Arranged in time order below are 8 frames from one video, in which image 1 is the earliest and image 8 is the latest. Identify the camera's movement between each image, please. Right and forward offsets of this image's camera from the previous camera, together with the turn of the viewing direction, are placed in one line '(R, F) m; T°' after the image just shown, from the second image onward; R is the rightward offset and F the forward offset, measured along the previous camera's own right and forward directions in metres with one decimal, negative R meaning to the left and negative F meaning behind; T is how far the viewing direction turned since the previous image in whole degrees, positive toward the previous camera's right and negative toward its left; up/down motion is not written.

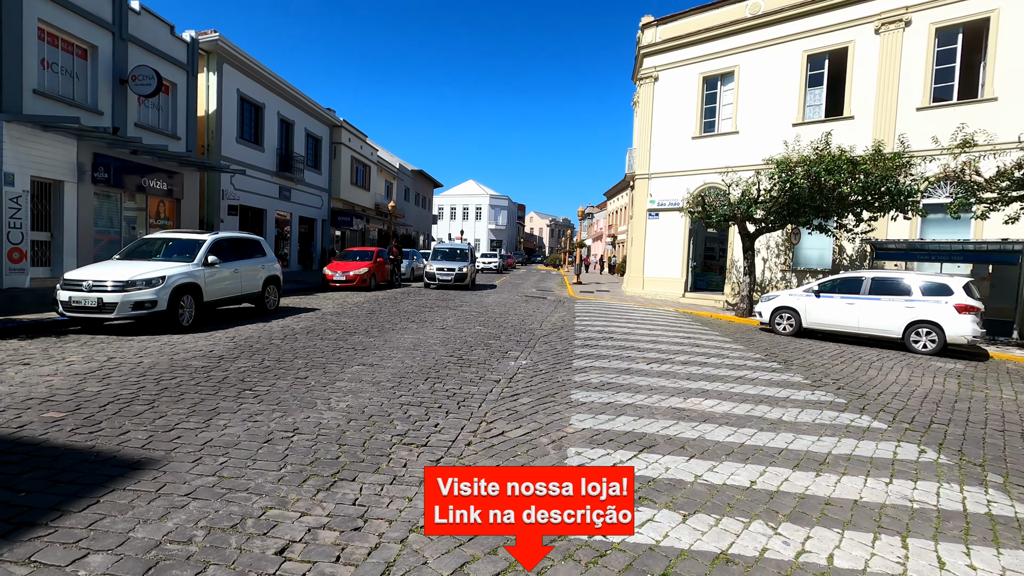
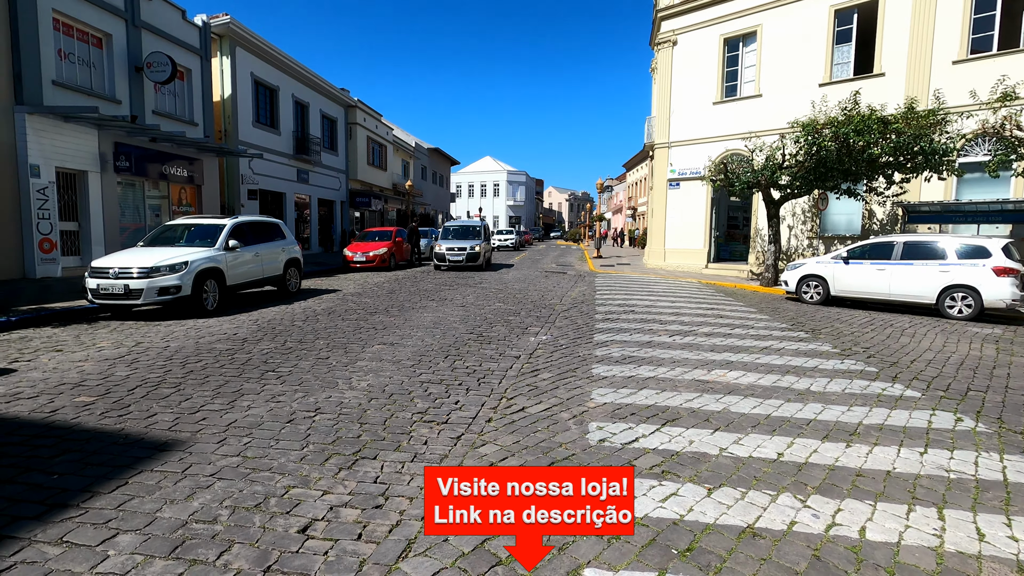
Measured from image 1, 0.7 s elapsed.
(0.0, +0.1) m; -2°
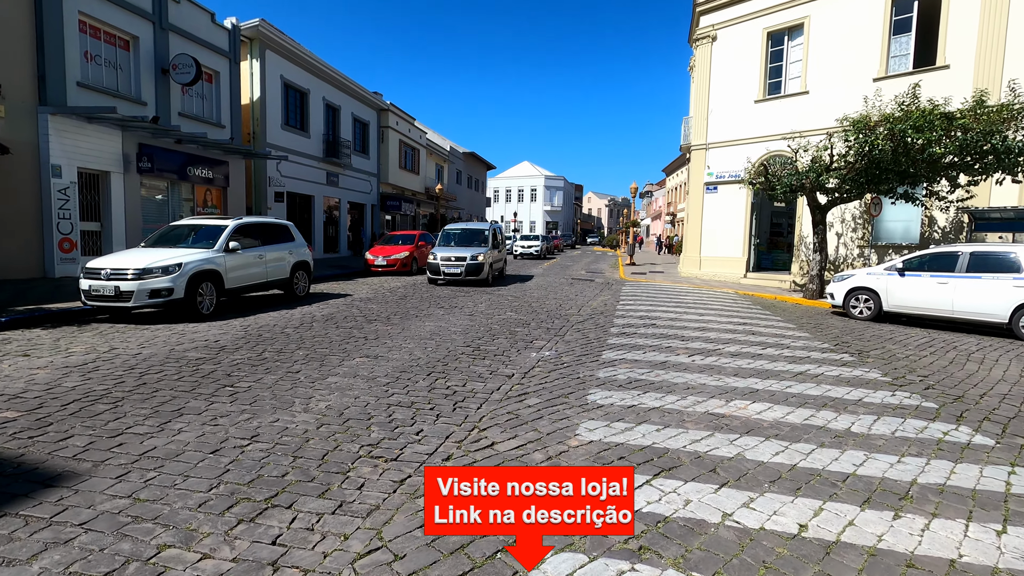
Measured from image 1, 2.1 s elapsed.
(+0.5, +0.8) m; -4°
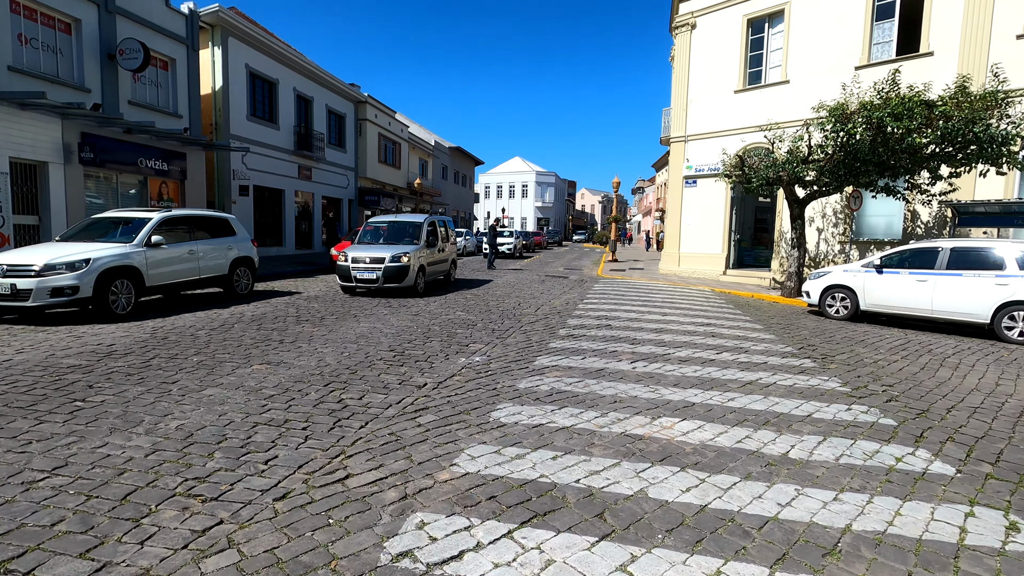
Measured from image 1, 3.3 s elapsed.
(+0.8, +0.7) m; 0°
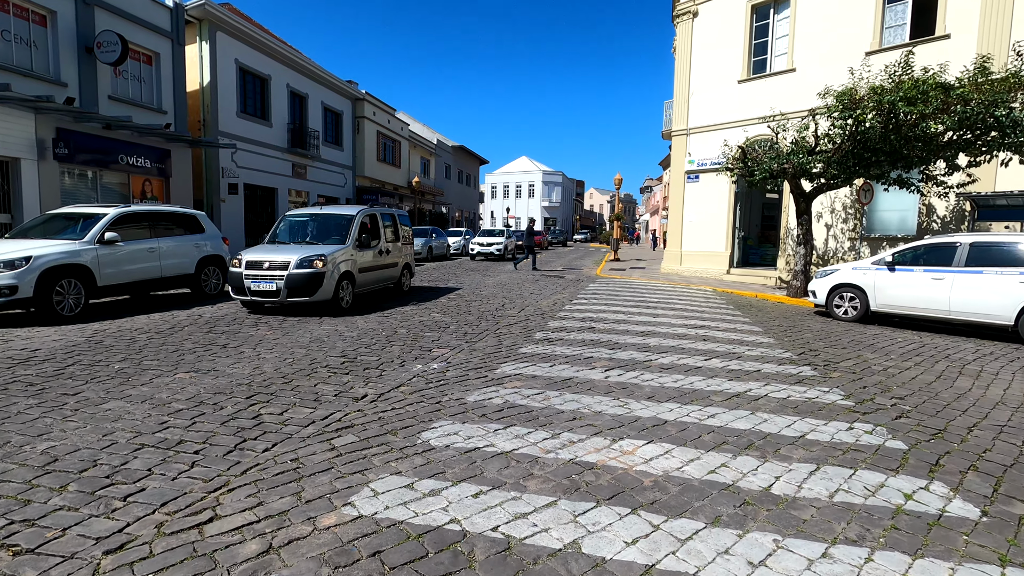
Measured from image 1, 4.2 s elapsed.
(+0.5, +0.7) m; -1°
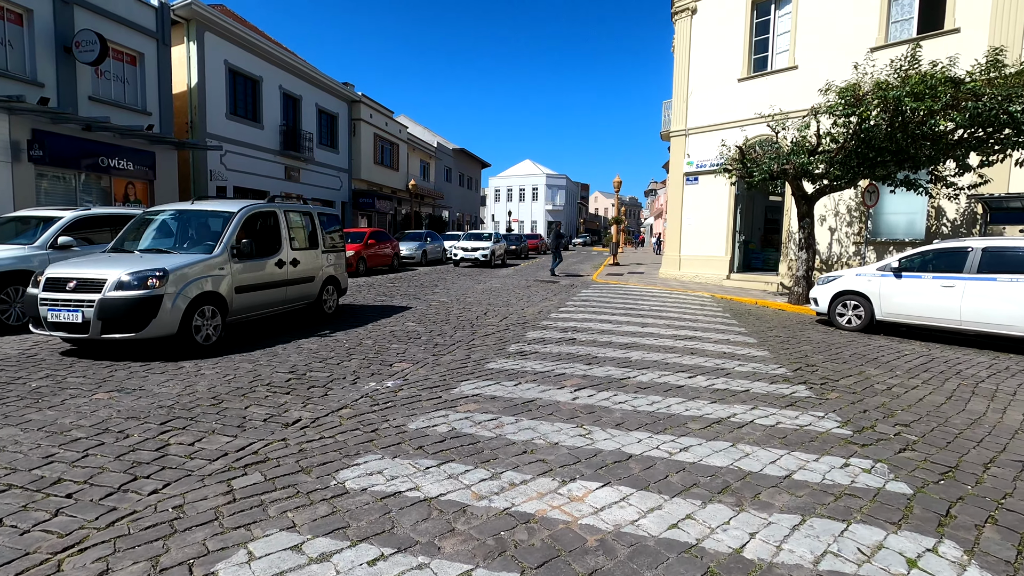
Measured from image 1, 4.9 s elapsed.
(+0.4, +0.5) m; -1°
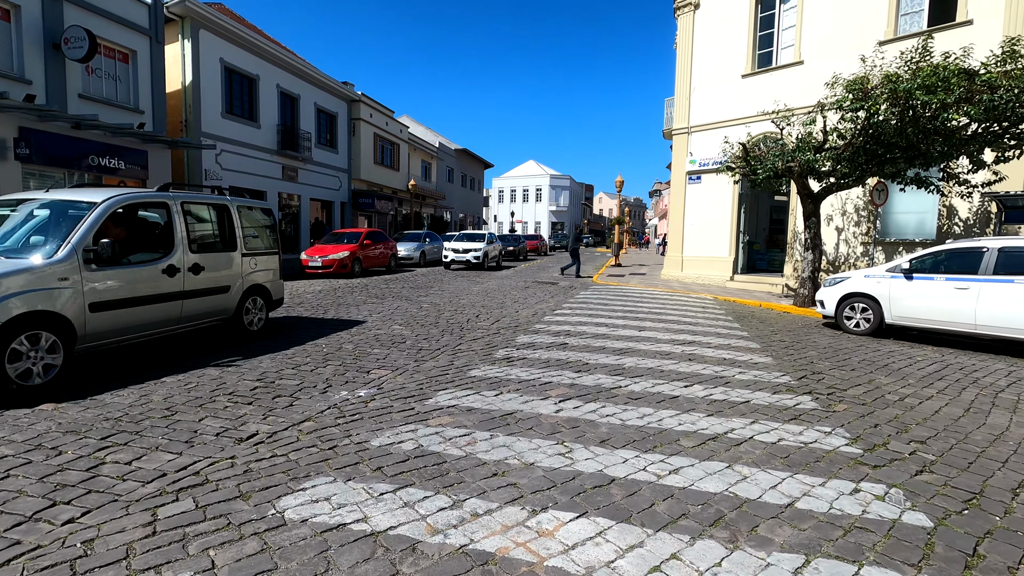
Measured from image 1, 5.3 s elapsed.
(+0.2, +0.4) m; -1°
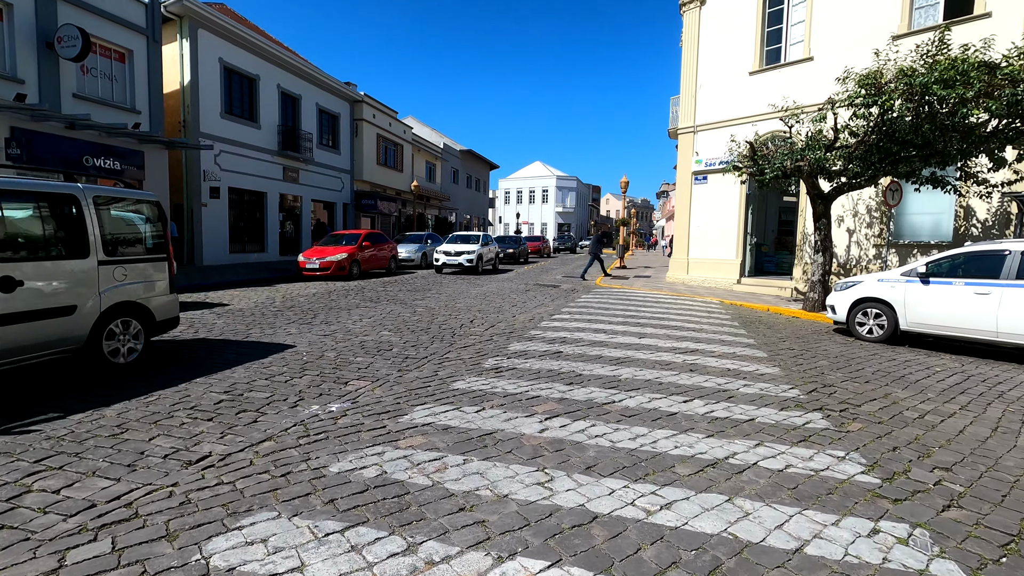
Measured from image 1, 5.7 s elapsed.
(+0.2, +0.4) m; -1°
